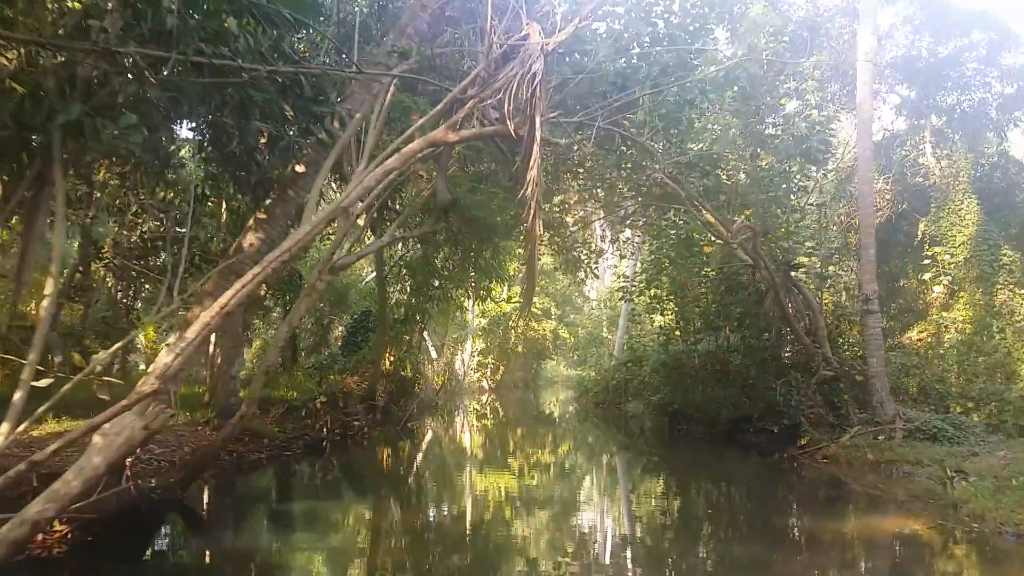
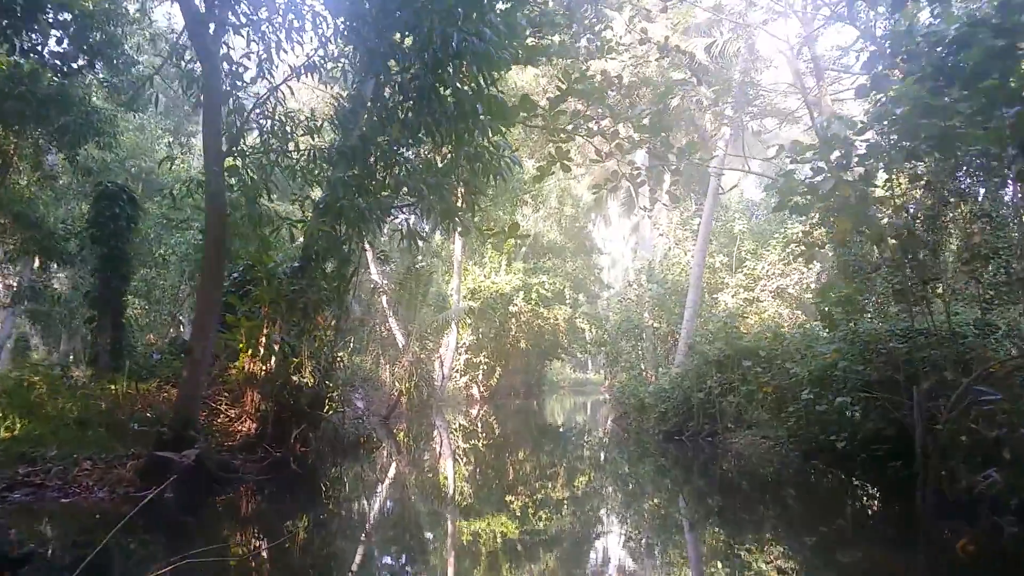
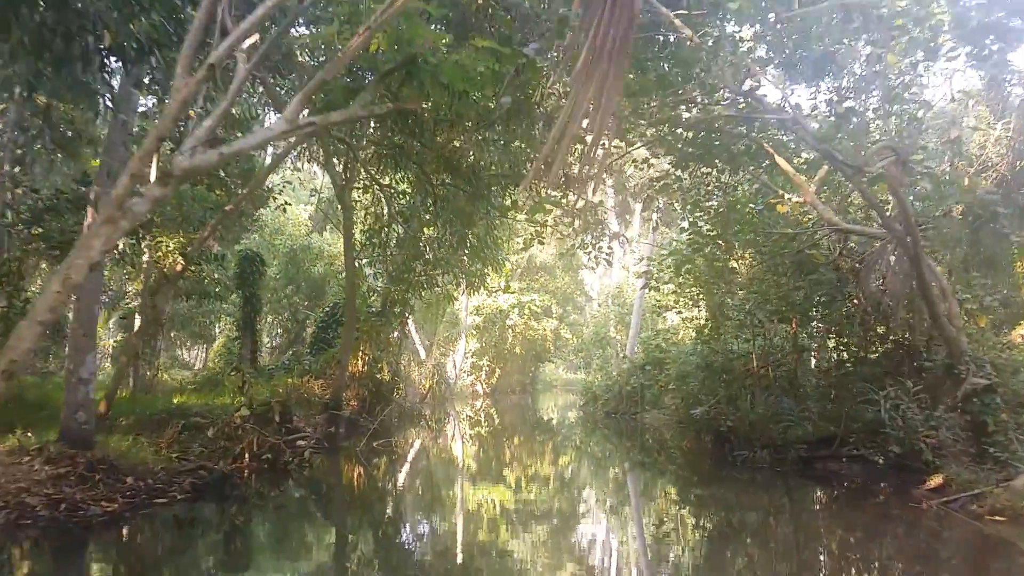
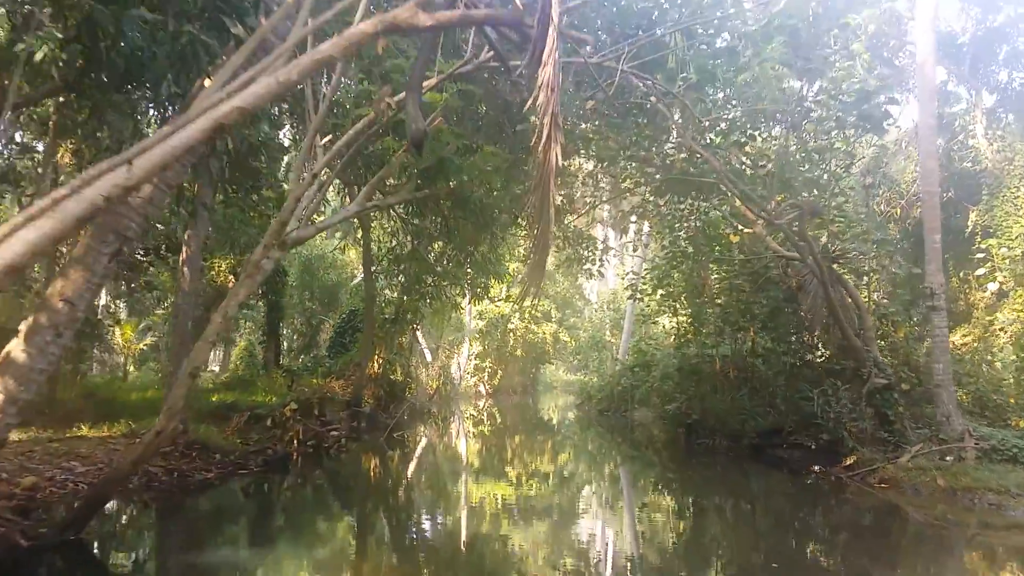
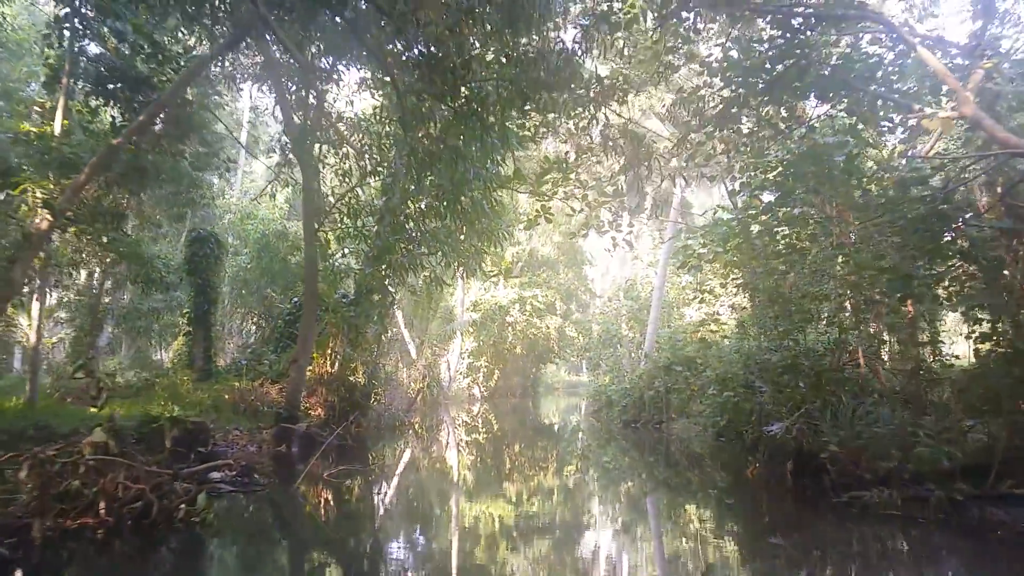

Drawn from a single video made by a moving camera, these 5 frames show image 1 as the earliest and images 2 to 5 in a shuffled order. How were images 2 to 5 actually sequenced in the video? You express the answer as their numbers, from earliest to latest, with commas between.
4, 3, 5, 2
